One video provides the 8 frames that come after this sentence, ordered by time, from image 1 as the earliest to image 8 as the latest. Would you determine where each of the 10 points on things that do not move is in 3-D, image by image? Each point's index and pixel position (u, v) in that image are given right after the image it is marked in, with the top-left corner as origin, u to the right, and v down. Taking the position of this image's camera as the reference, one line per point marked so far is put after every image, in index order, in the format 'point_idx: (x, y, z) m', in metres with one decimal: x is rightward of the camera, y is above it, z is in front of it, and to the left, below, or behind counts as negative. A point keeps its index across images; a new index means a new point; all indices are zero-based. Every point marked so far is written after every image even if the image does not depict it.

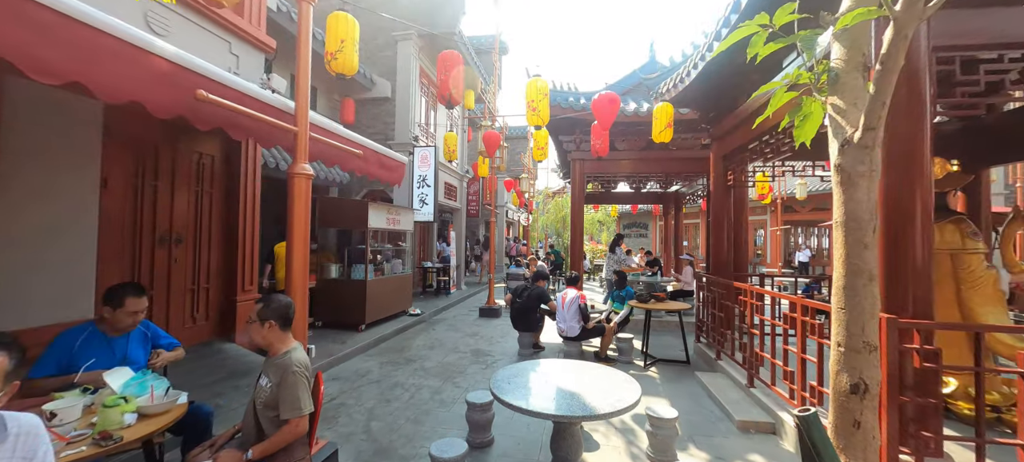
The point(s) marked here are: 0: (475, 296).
0: (-1.1, -1.9, +11.5) m
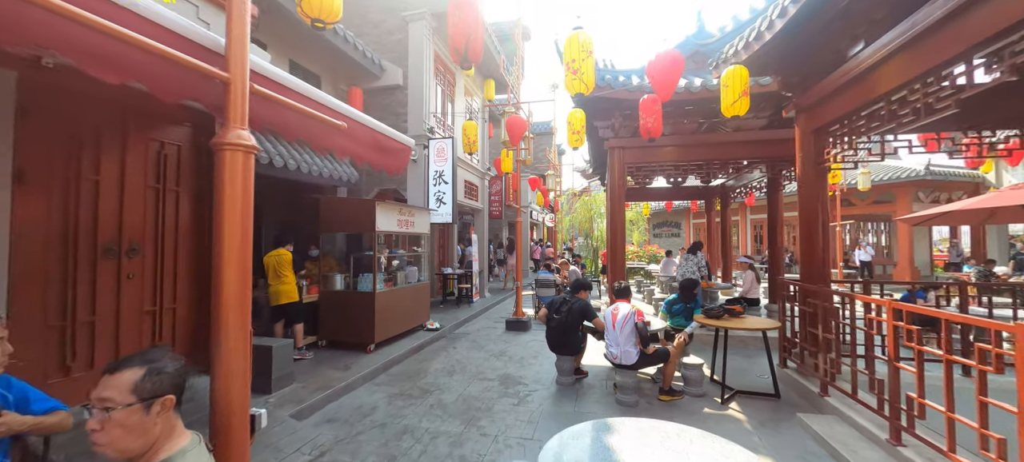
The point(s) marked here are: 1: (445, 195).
0: (-0.3, -1.9, +10.4) m
1: (-1.2, +0.6, +7.2) m
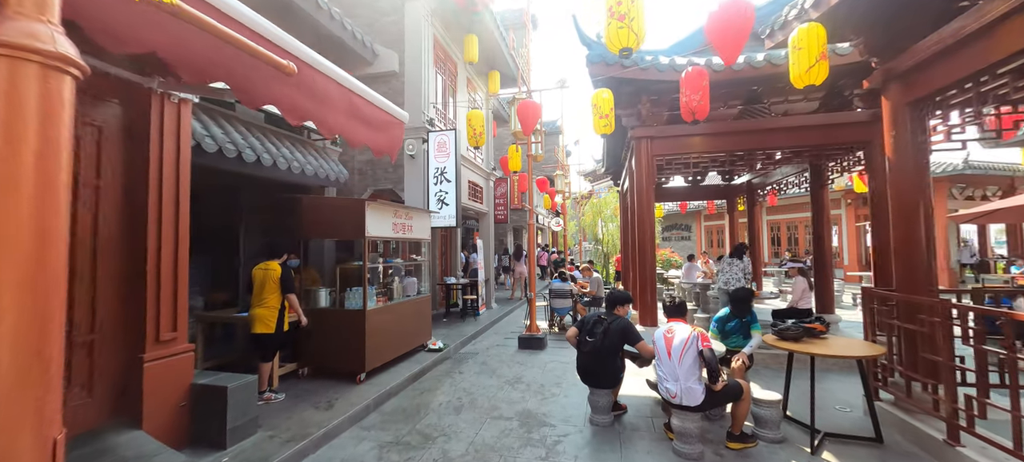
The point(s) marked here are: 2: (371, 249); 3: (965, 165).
0: (-0.1, -2.0, +9.5) m
1: (-1.0, +0.6, +6.3) m
2: (-1.8, -0.2, +5.1) m
3: (+14.1, +2.1, +12.5) m
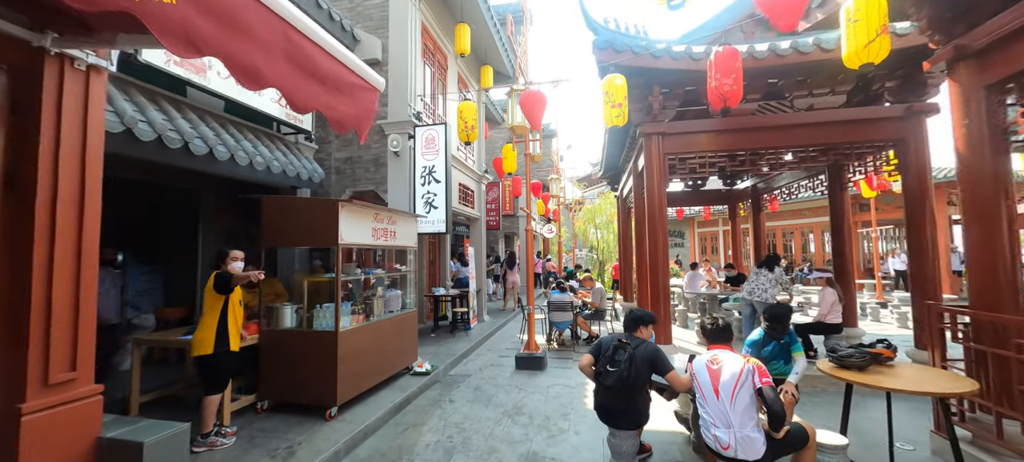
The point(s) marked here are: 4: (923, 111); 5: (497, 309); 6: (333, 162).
0: (-0.2, -2.2, +8.8) m
1: (-1.1, +0.5, +5.6) m
2: (-1.8, -0.3, +4.4) m
3: (+13.9, +1.9, +12.2) m
4: (+5.1, +1.5, +5.0) m
5: (-0.4, -2.1, +10.9) m
6: (-2.7, +1.0, +6.0) m
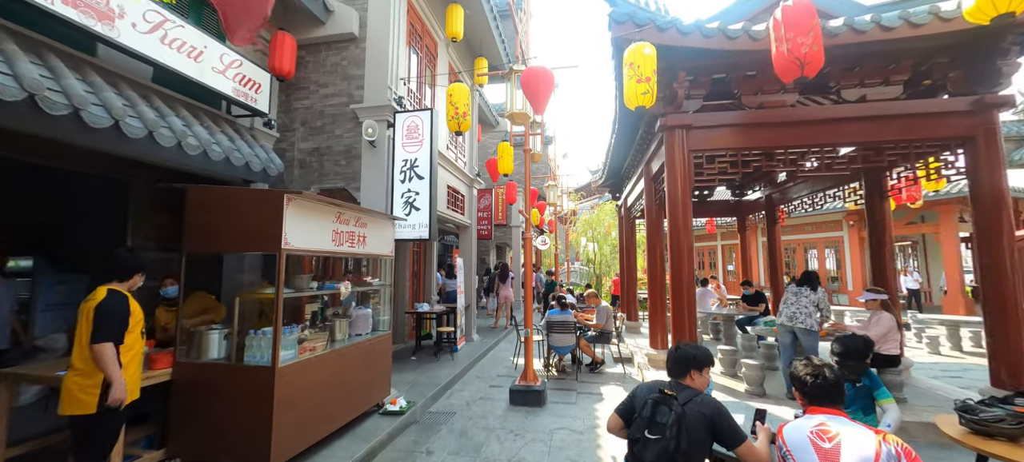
0: (-0.4, -2.4, +7.8) m
1: (-1.1, +0.4, +4.7) m
2: (-1.8, -0.3, +3.4) m
3: (+13.7, +1.3, +11.7) m
4: (+5.1, +1.3, +4.2) m
5: (-0.6, -2.4, +9.9) m
6: (-2.8, +1.0, +5.1) m
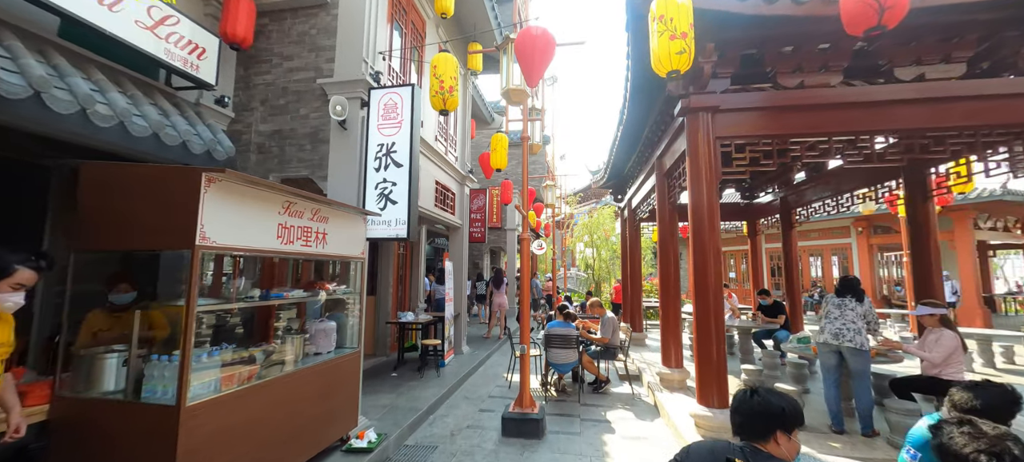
0: (-0.5, -2.4, +7.0) m
1: (-1.1, +0.4, +3.9) m
2: (-1.9, -0.3, +2.6) m
3: (+13.6, +1.1, +11.1) m
4: (+5.1, +1.3, +3.6) m
5: (-0.8, -2.4, +9.1) m
6: (-2.8, +1.0, +4.3) m
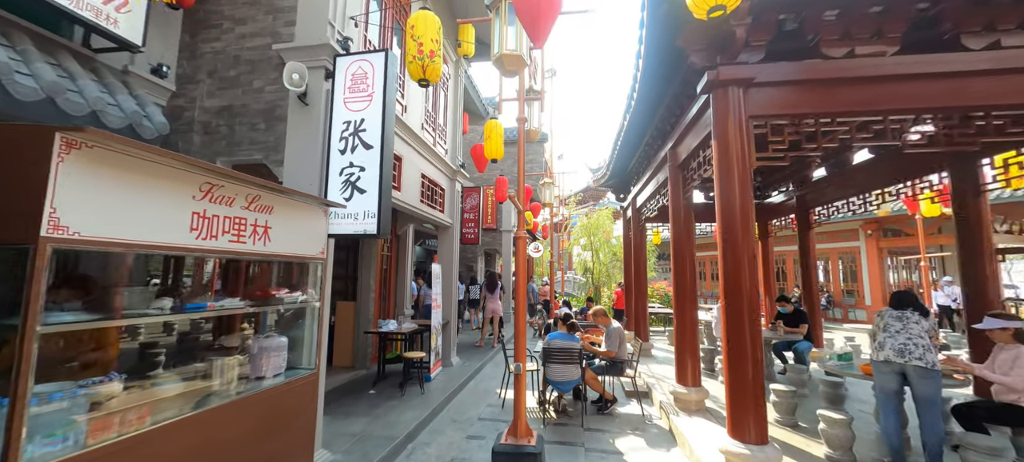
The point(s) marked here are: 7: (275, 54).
0: (-0.6, -2.4, +6.3) m
1: (-1.2, +0.5, +3.2) m
2: (-1.9, -0.2, +1.9) m
3: (+13.5, +1.0, +10.6) m
4: (+5.1, +1.3, +3.0) m
5: (-0.9, -2.4, +8.4) m
6: (-2.9, +1.1, +3.6) m
7: (-2.1, +1.6, +3.5) m
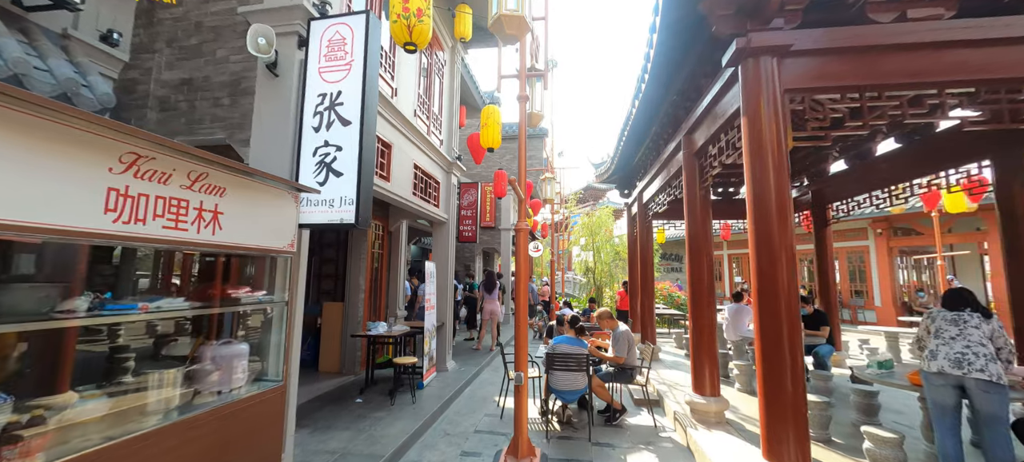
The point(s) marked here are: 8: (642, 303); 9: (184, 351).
0: (-0.6, -2.3, +5.9) m
1: (-1.2, +0.5, +2.8) m
2: (-1.9, -0.1, +1.5) m
3: (+13.4, +1.1, +10.2) m
4: (+5.1, +1.4, +2.6) m
5: (-0.9, -2.4, +8.0) m
6: (-2.8, +1.1, +3.2) m
7: (-2.1, +1.7, +3.1) m
8: (+2.5, -1.4, +7.6) m
9: (-2.0, -0.7, +2.5) m
